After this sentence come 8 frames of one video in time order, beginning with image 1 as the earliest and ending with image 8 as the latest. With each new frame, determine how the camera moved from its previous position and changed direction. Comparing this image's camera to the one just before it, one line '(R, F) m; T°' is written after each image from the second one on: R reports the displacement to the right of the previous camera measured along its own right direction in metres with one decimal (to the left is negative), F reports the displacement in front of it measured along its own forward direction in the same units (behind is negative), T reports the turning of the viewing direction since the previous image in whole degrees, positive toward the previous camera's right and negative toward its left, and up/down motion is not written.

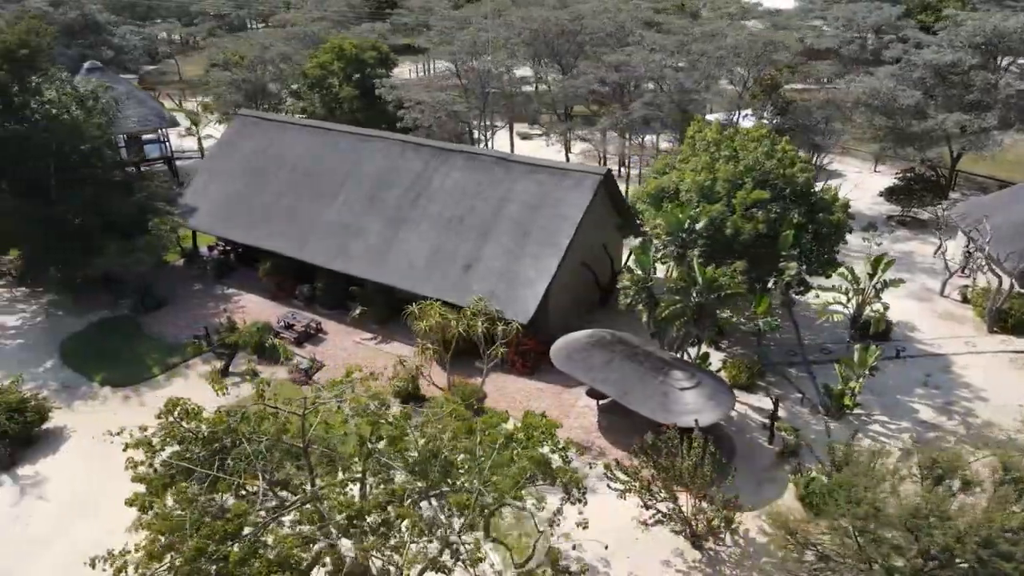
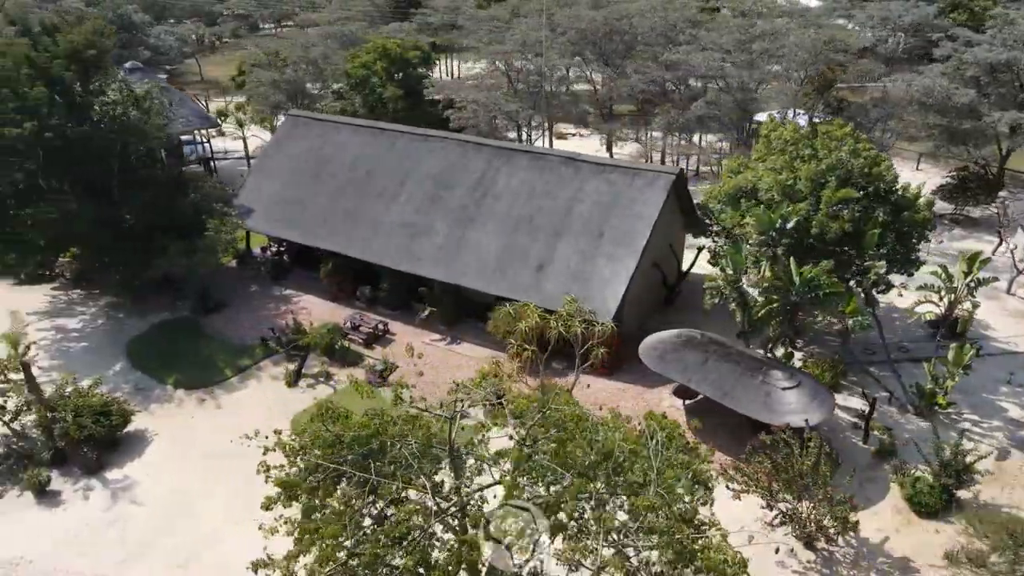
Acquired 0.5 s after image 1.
(-2.7, +0.1) m; 0°
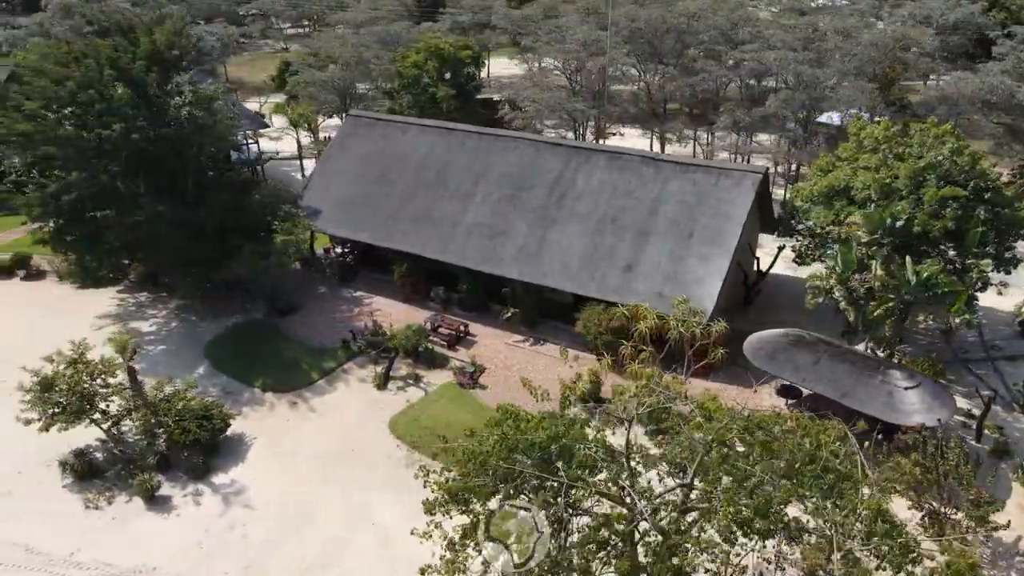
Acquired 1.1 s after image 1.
(-3.1, +0.1) m; 0°
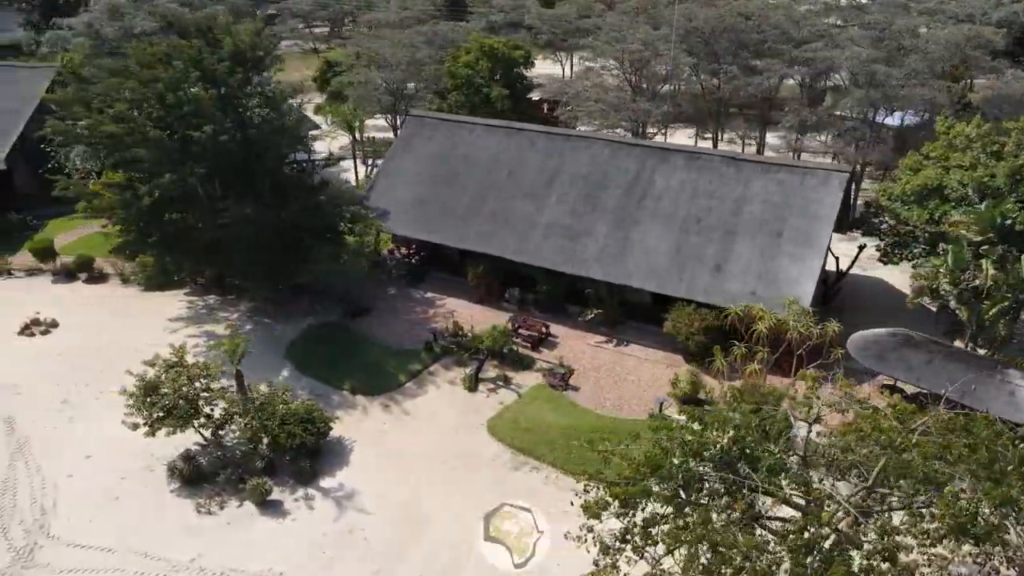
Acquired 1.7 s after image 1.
(-3.1, +0.1) m; 0°
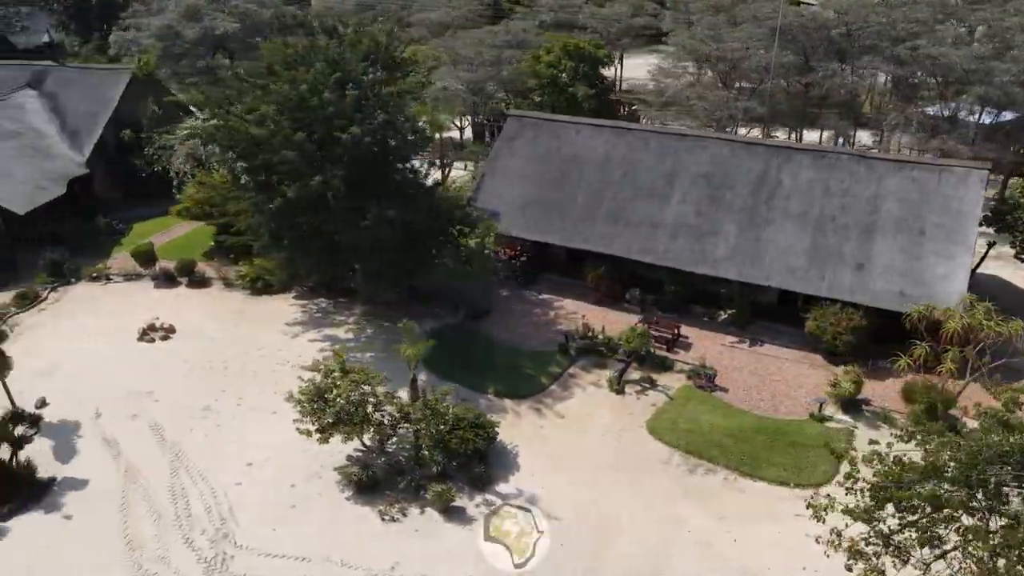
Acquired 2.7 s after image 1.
(-4.9, +0.2) m; +1°
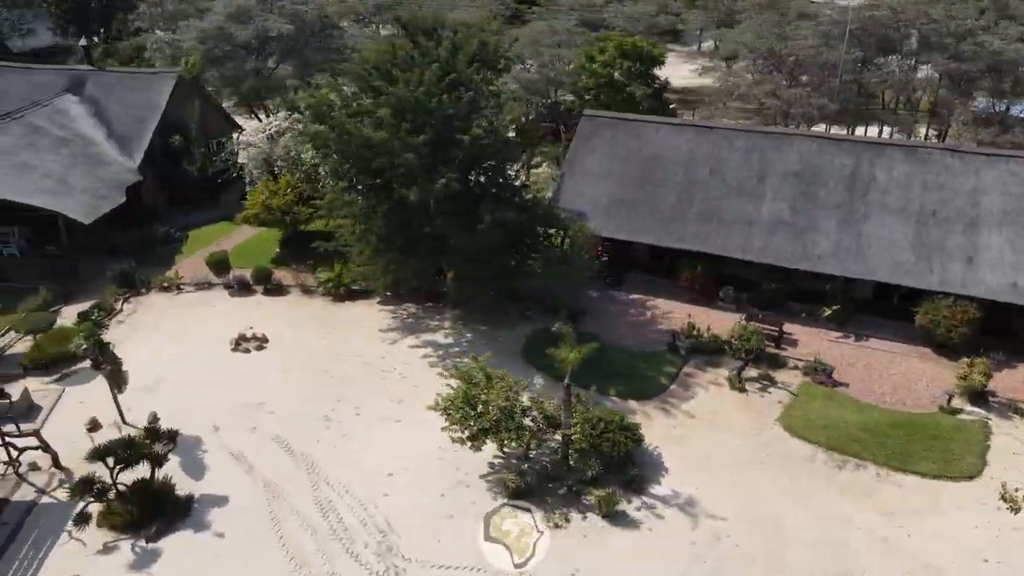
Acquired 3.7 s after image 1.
(-4.8, +0.3) m; +2°
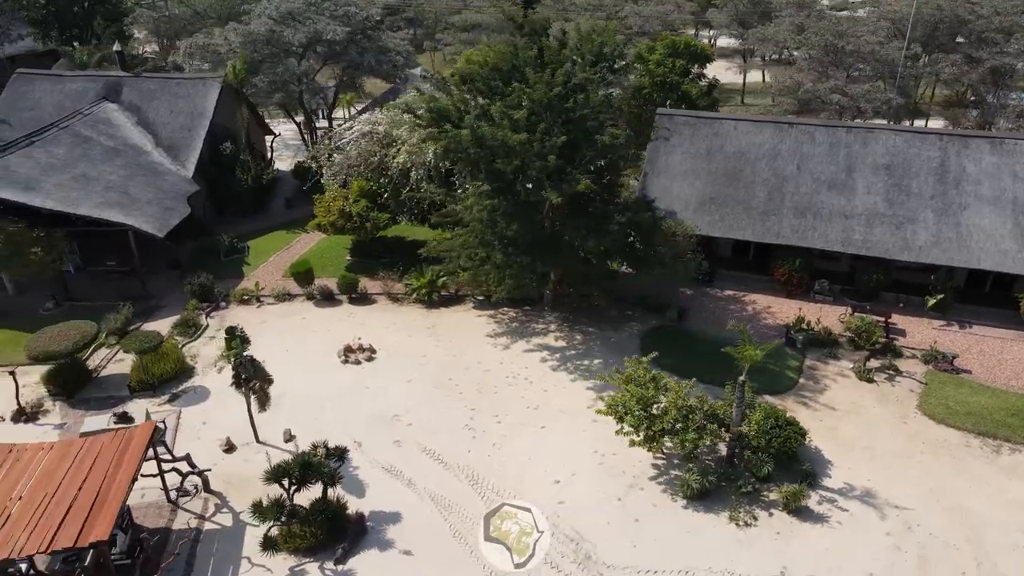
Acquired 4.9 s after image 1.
(-5.8, +0.4) m; +4°
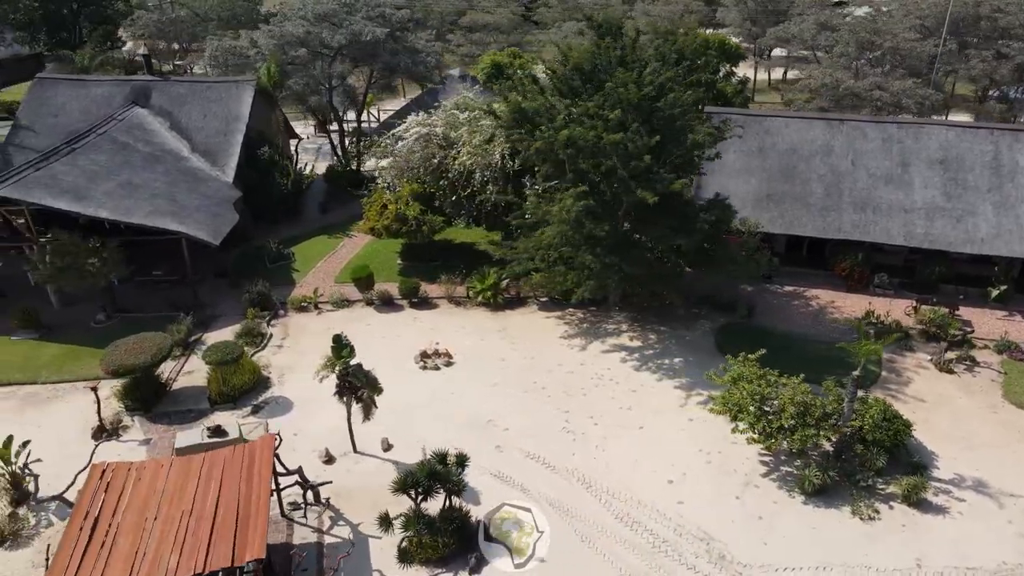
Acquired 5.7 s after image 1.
(-3.9, +0.2) m; +3°
